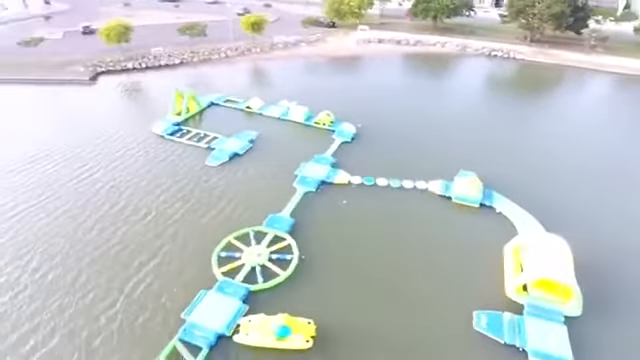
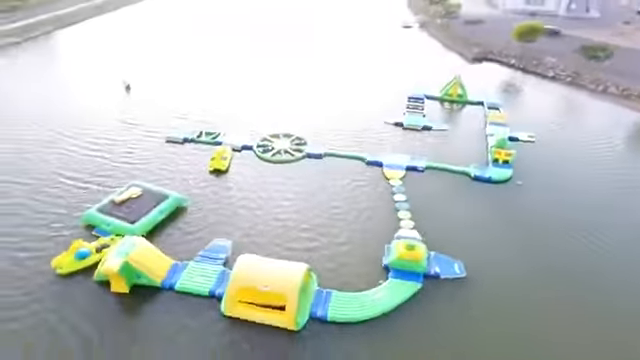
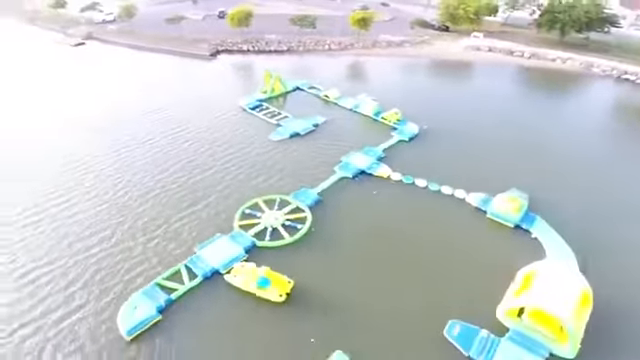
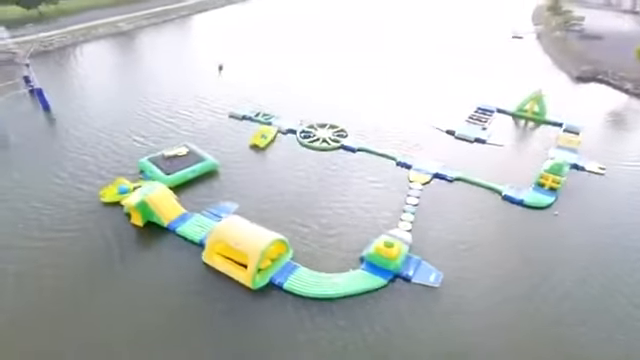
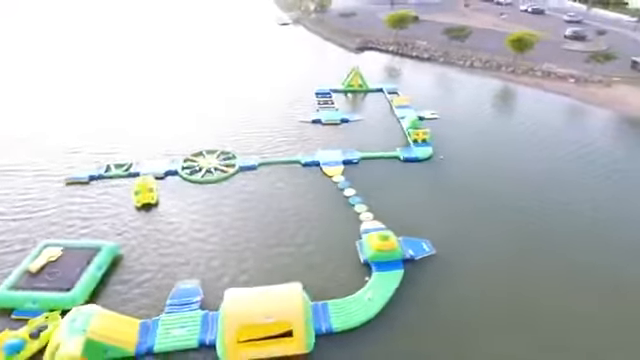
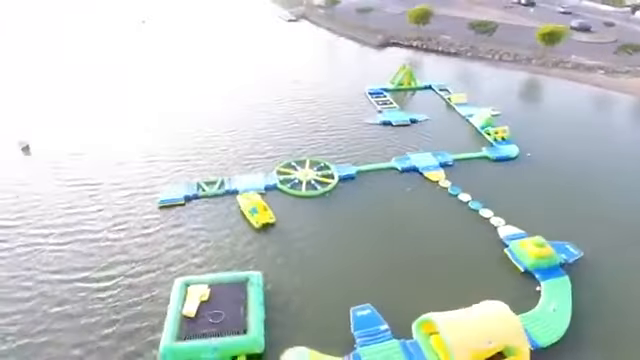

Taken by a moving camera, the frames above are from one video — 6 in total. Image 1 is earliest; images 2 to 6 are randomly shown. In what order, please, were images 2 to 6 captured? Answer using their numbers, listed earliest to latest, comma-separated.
3, 6, 5, 2, 4
